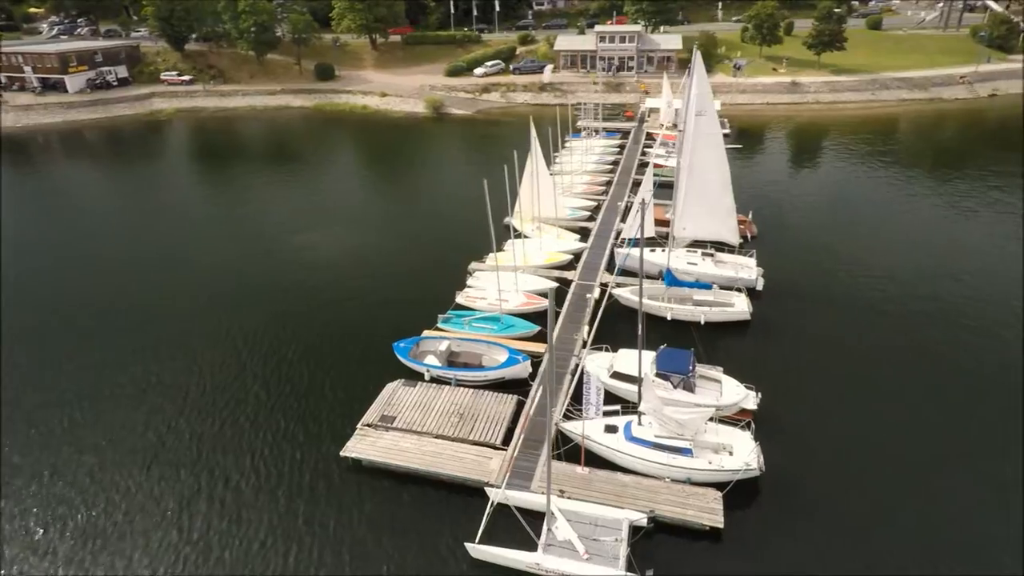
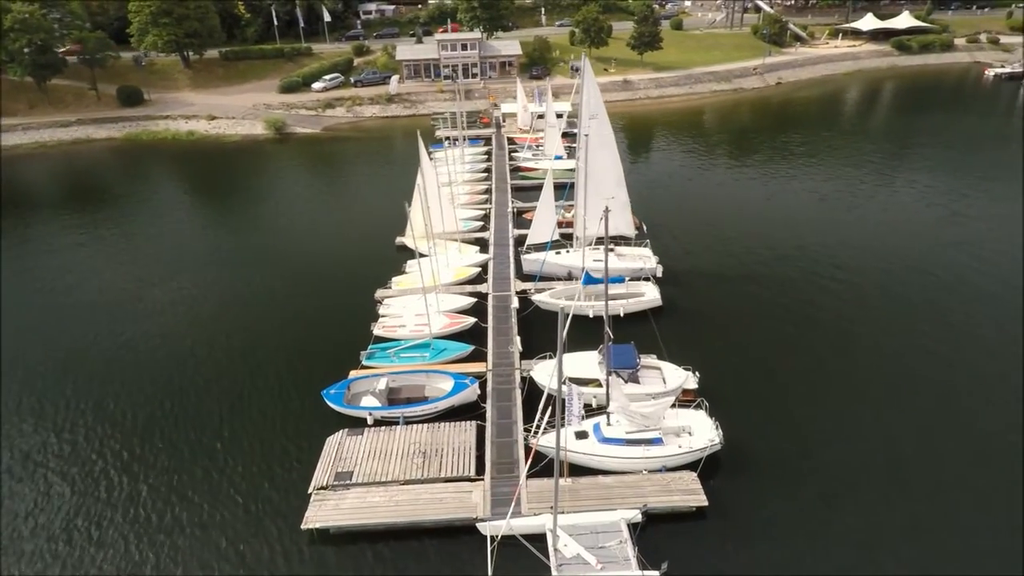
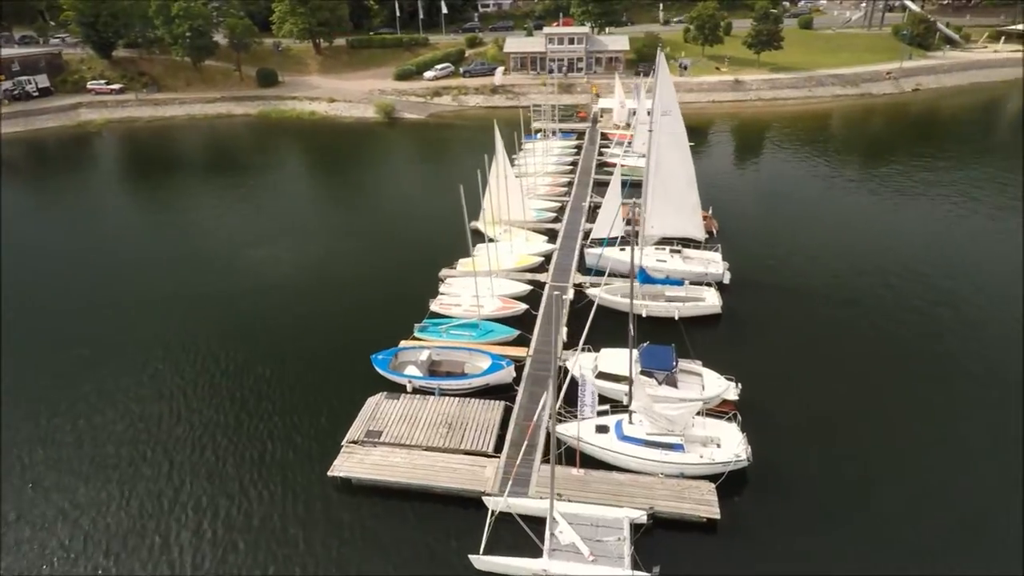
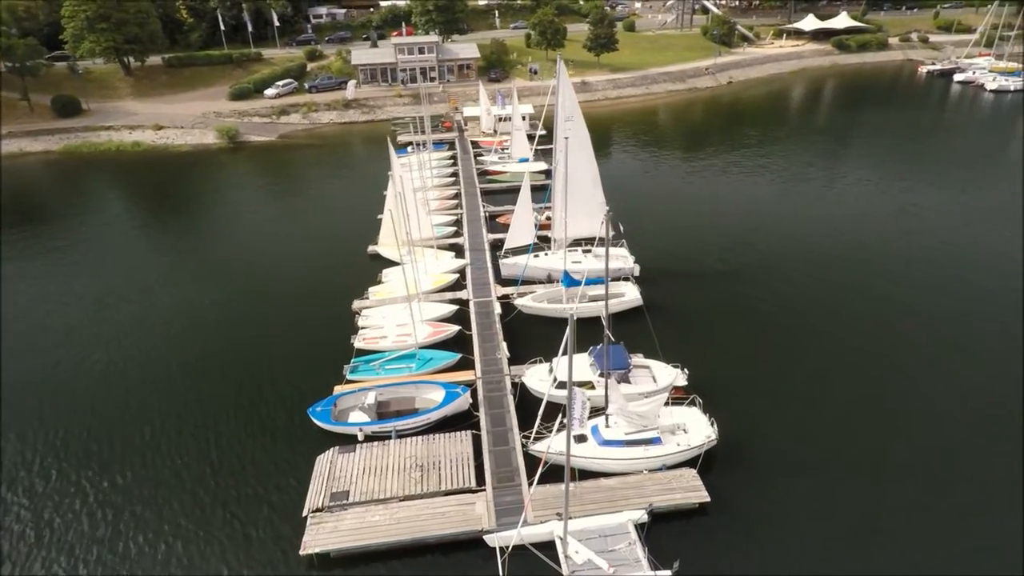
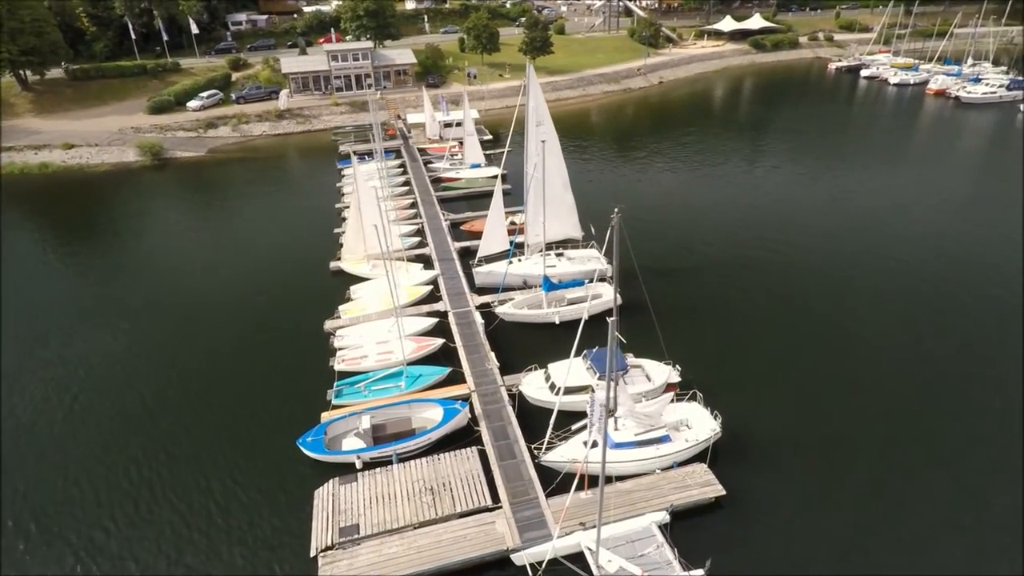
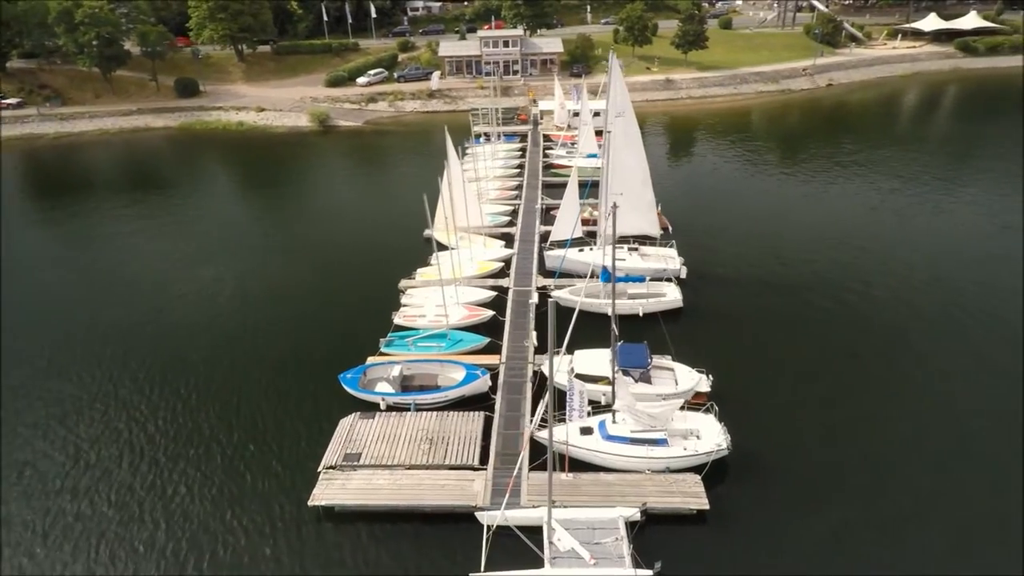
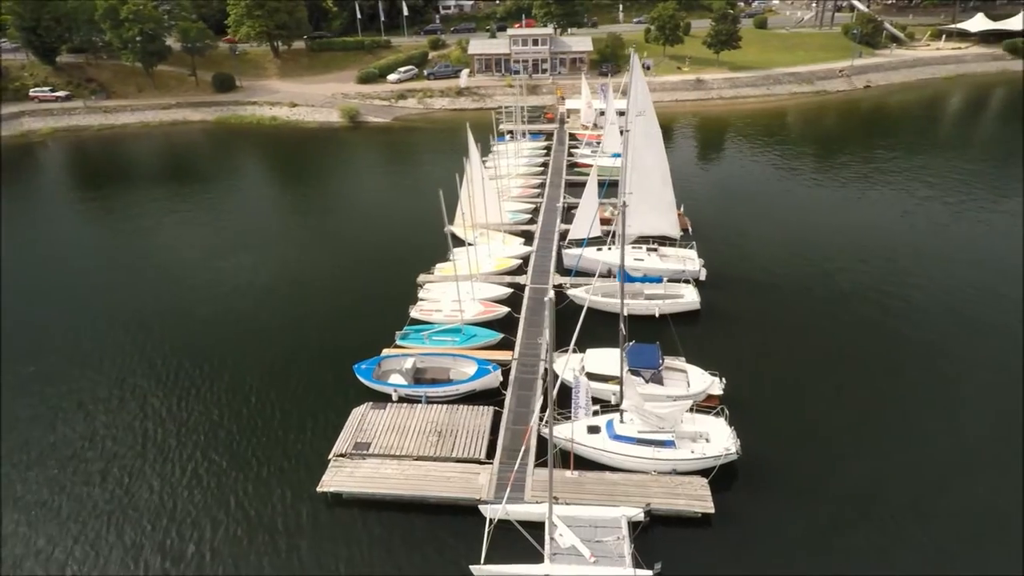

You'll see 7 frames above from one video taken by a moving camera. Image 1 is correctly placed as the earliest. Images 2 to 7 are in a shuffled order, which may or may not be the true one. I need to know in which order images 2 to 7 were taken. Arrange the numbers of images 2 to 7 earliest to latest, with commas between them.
3, 7, 6, 2, 4, 5
